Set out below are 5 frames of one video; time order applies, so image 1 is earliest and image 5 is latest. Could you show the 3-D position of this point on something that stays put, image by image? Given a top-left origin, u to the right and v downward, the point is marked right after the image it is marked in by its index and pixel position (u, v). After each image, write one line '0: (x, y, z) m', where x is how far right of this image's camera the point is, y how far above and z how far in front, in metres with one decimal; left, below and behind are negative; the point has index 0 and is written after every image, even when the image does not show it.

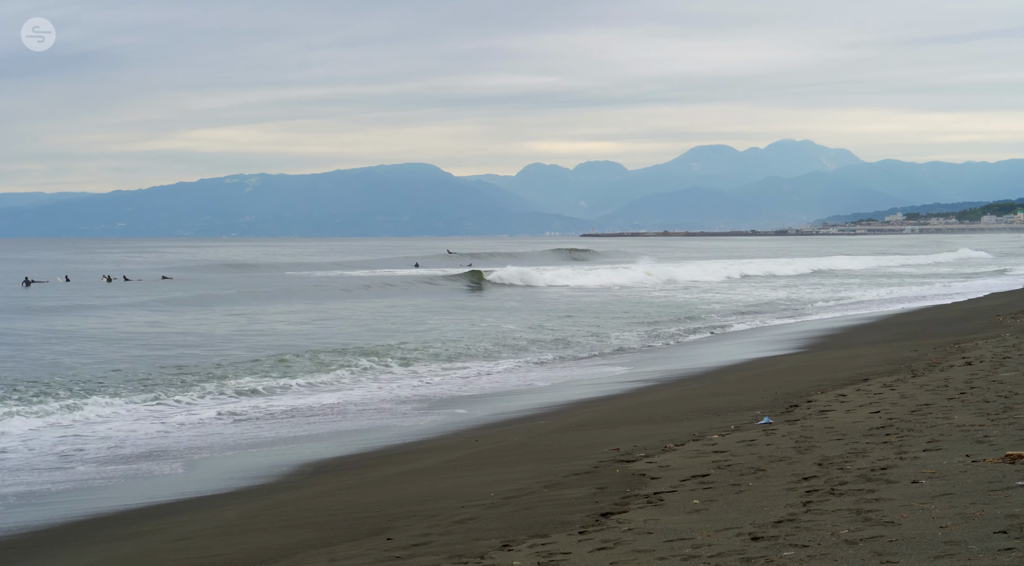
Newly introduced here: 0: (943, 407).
0: (+3.9, -1.1, +11.7) m
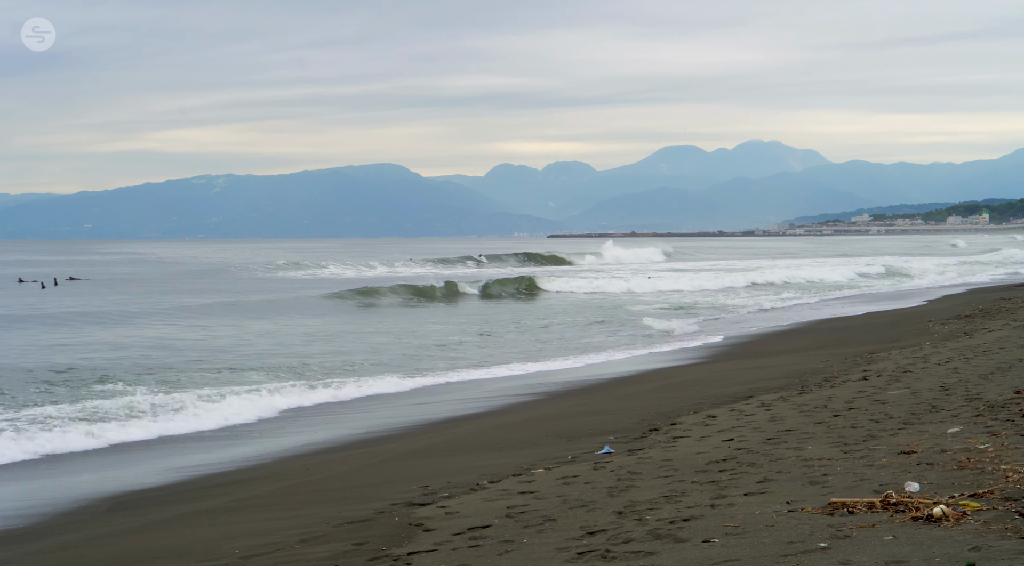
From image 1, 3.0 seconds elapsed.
0: (+2.4, -1.2, +10.5) m
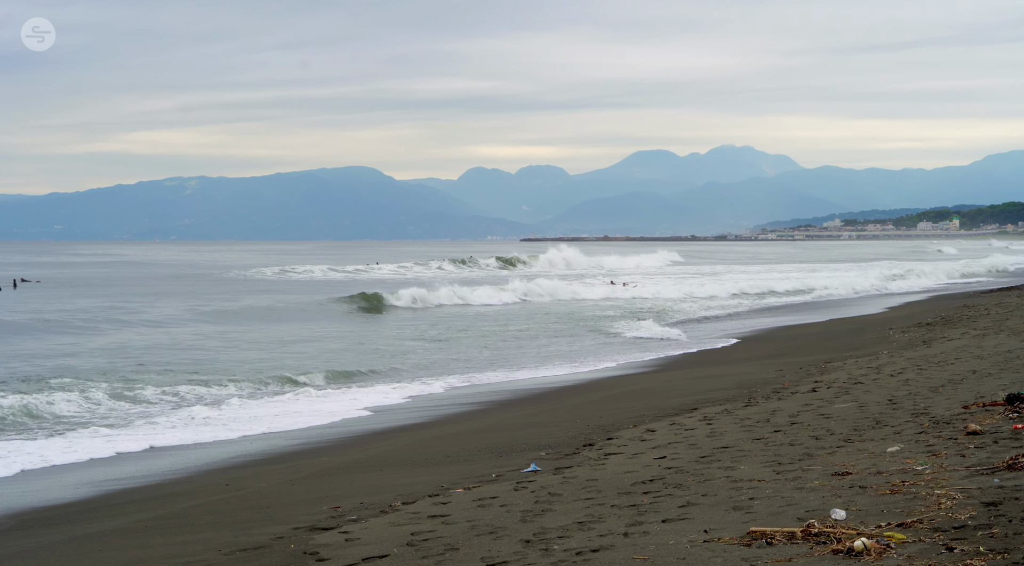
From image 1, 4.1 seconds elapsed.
0: (+1.8, -1.3, +10.1) m
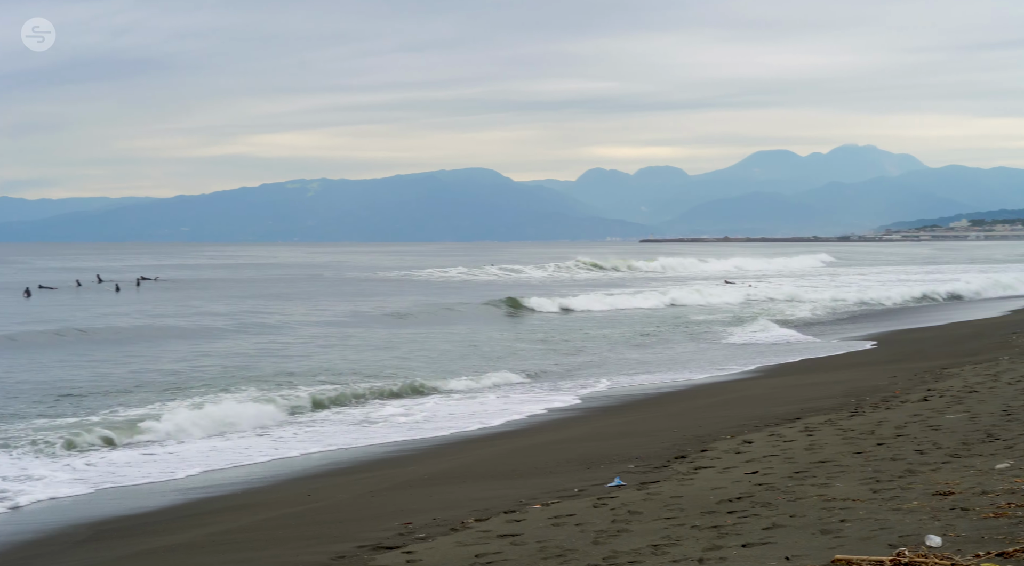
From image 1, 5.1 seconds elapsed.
0: (+2.4, -1.4, +9.5) m
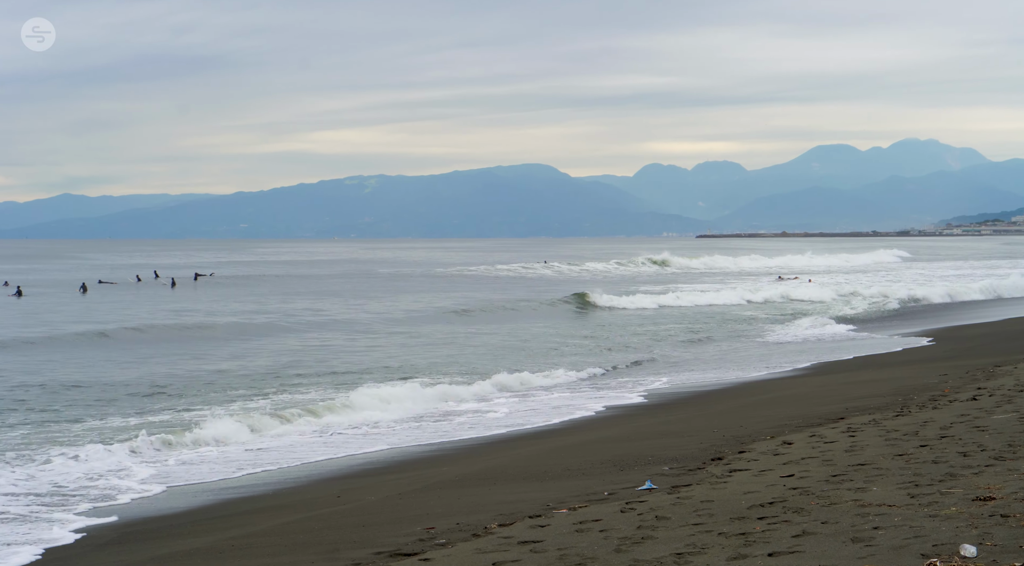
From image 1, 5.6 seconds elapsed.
0: (+2.6, -1.4, +9.2) m
